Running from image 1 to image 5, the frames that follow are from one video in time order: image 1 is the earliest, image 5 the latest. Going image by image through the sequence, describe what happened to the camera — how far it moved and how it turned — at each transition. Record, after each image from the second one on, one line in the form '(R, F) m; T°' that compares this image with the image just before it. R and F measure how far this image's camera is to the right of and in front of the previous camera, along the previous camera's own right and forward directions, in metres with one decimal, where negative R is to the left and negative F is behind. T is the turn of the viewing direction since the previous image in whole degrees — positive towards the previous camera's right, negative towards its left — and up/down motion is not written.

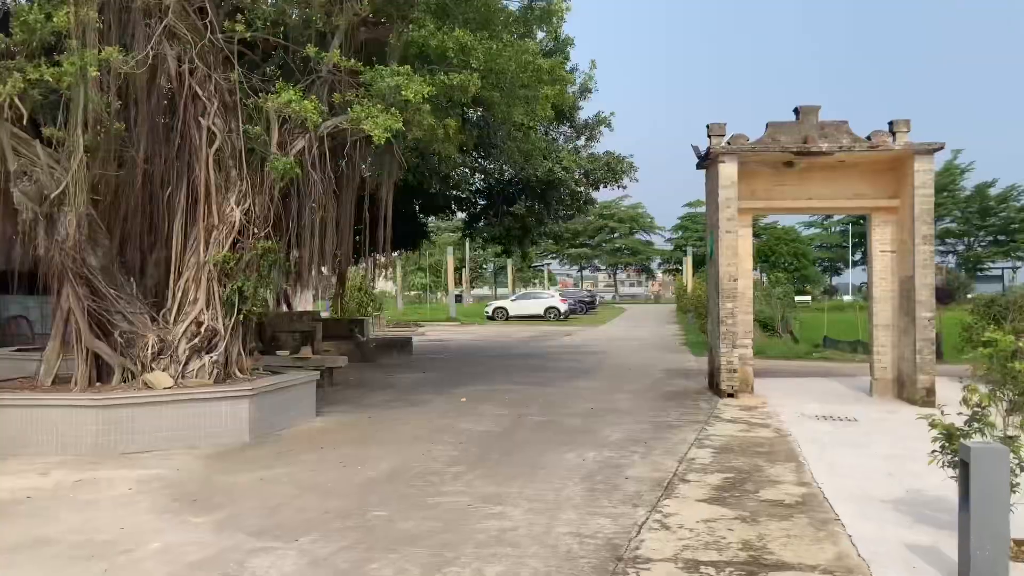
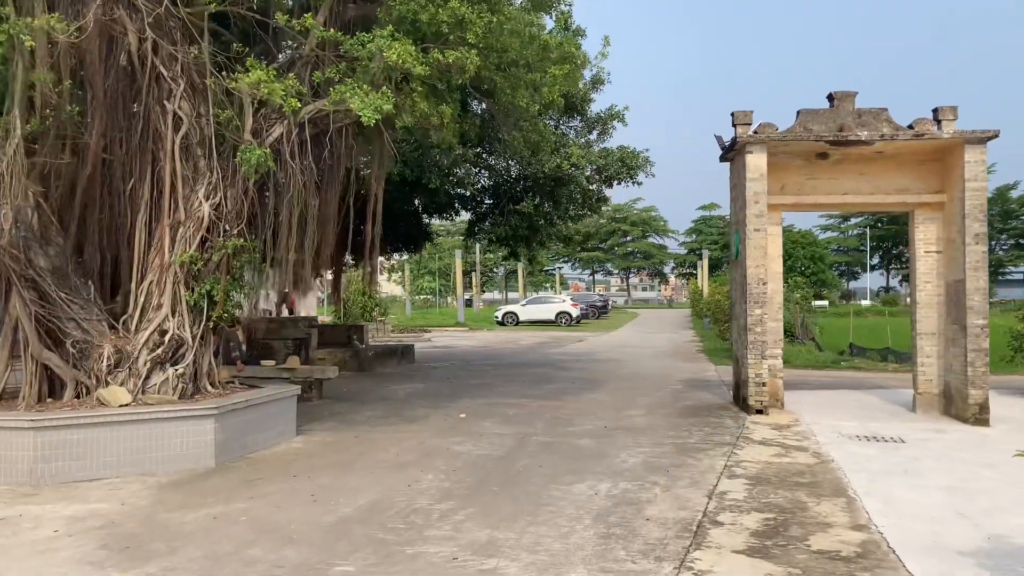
(+0.1, +1.0) m; -1°
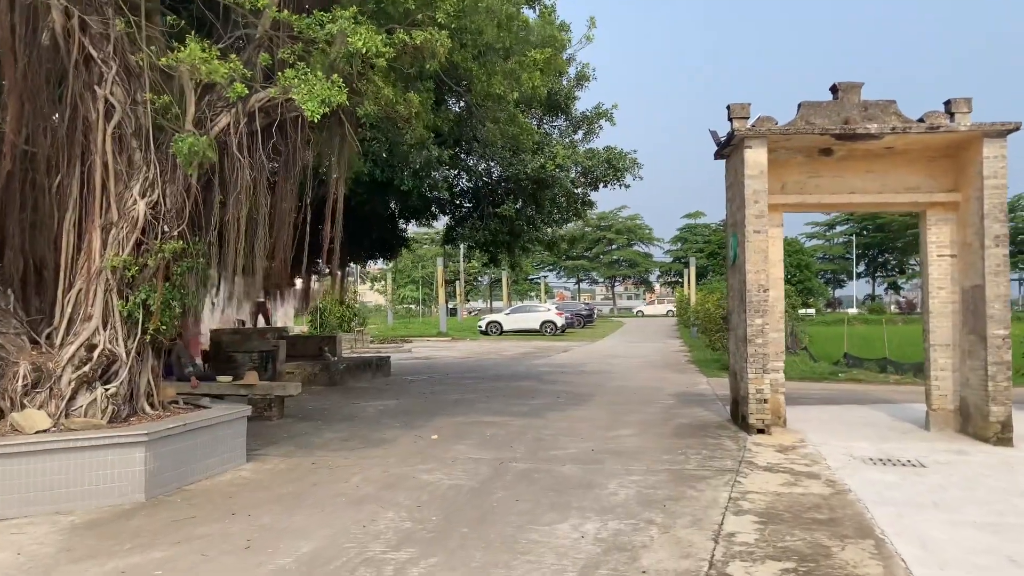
(+0.1, +0.9) m; +1°
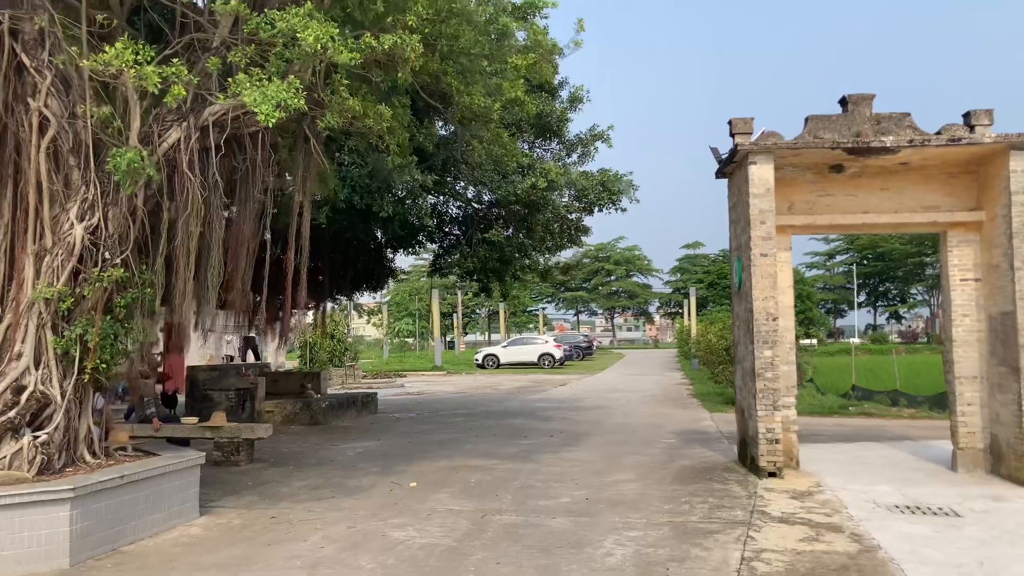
(+0.1, +0.8) m; 0°
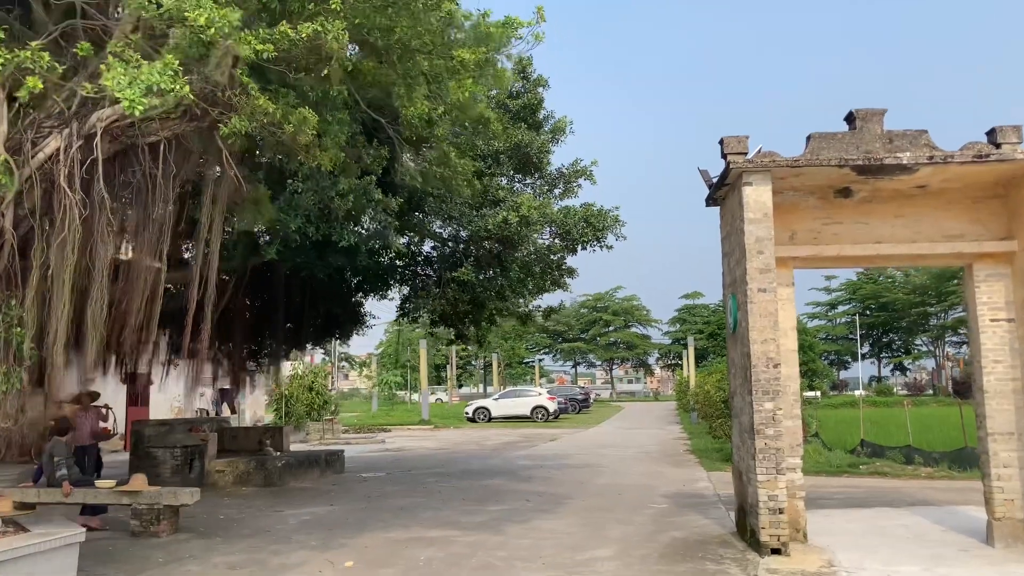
(+0.3, +1.2) m; 0°
